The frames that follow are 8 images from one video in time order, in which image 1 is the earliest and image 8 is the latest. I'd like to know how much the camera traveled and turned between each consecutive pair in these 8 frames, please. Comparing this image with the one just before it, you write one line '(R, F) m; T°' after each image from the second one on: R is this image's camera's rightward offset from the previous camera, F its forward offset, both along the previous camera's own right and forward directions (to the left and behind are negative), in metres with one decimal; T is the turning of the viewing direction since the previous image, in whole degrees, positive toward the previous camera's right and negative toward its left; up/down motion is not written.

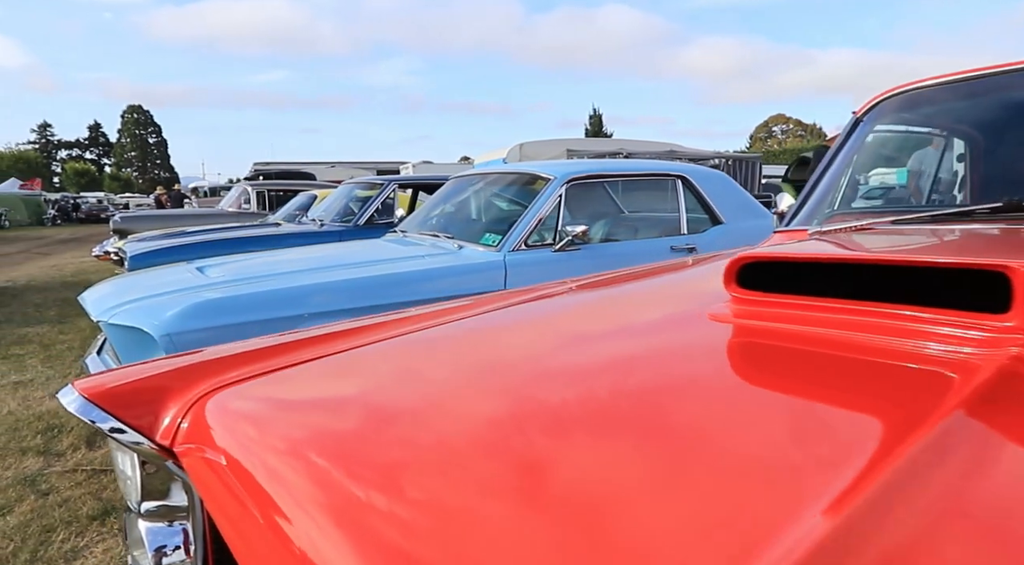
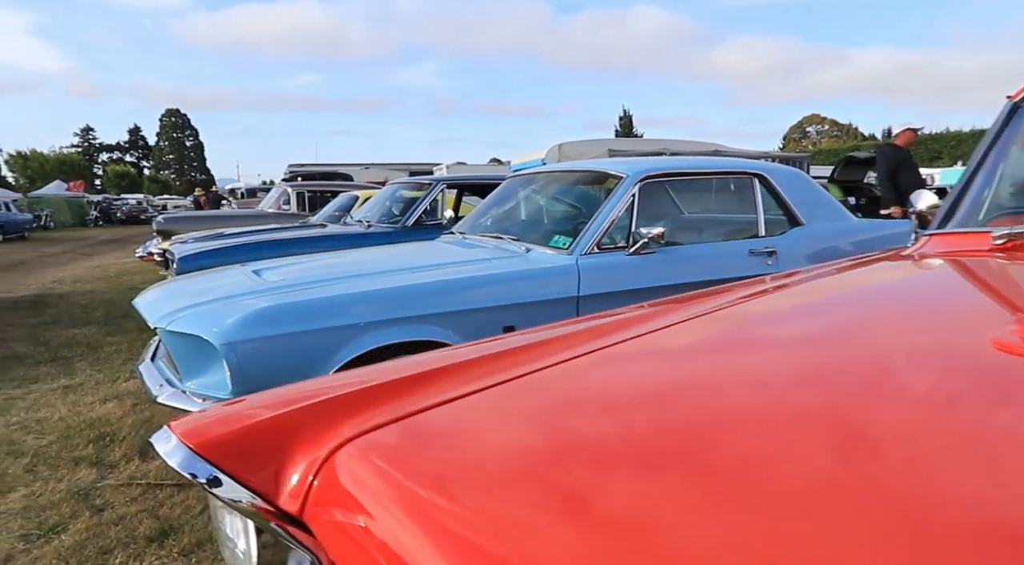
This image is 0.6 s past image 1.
(-0.2, +0.2) m; -2°
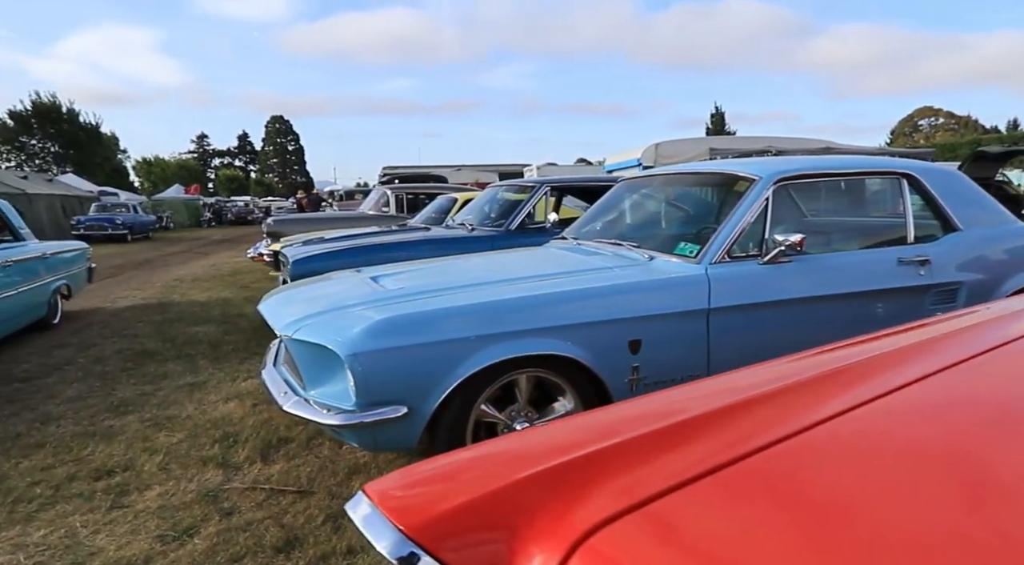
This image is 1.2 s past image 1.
(-0.2, +0.1) m; -7°
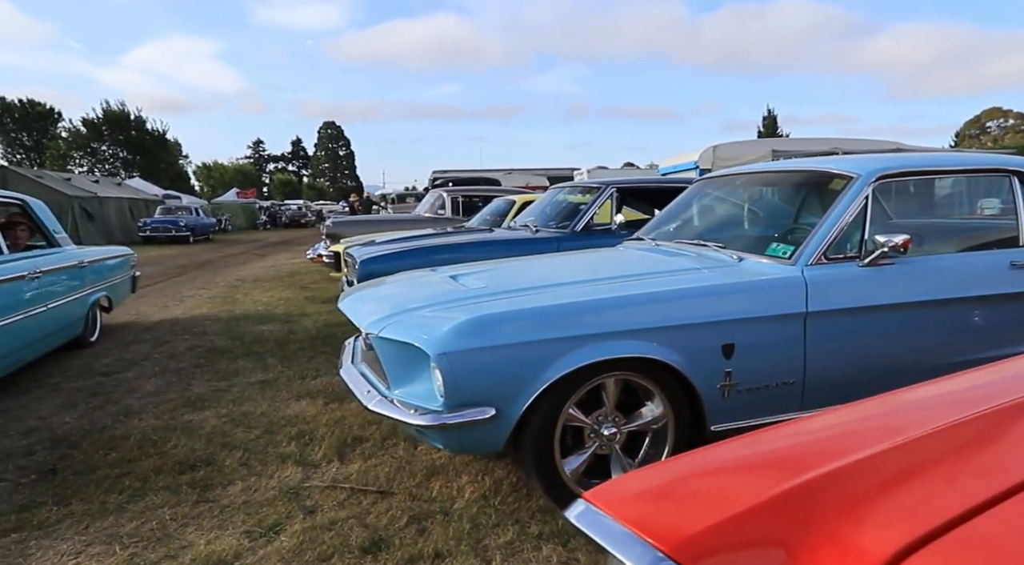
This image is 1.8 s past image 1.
(-0.2, +0.1) m; -4°
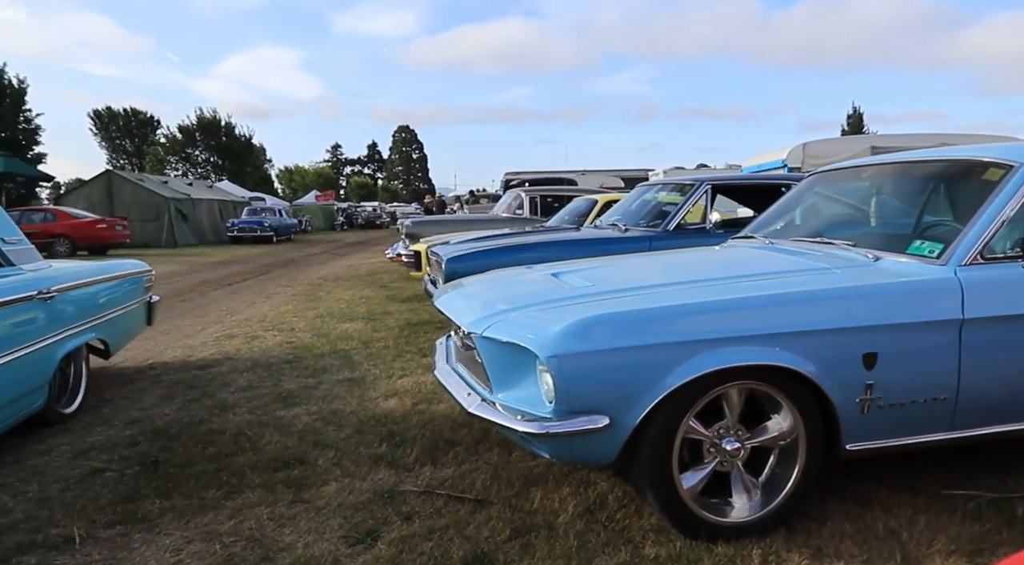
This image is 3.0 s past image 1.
(-0.2, +0.2) m; -6°
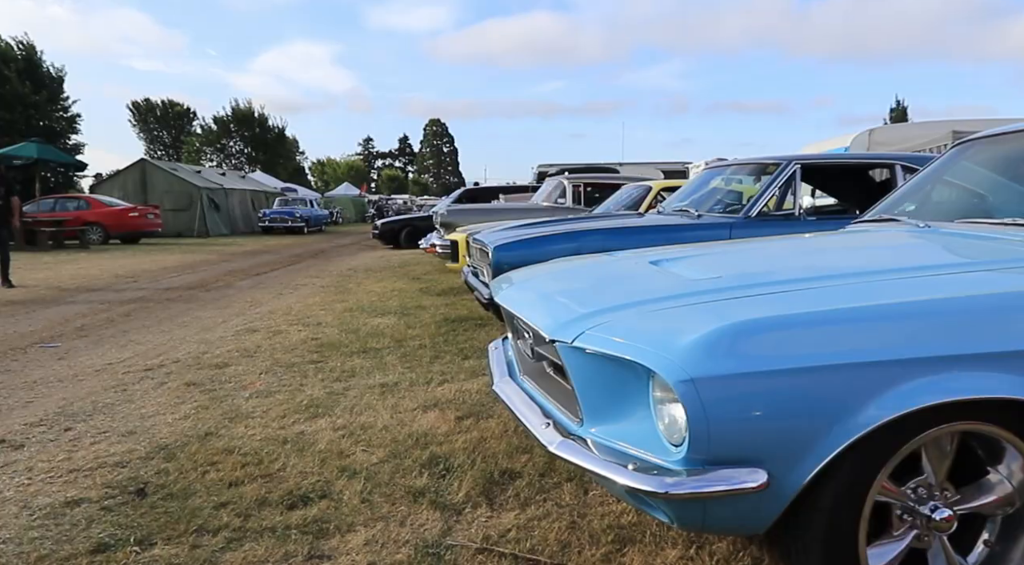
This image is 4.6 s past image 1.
(-0.2, +0.7) m; -2°
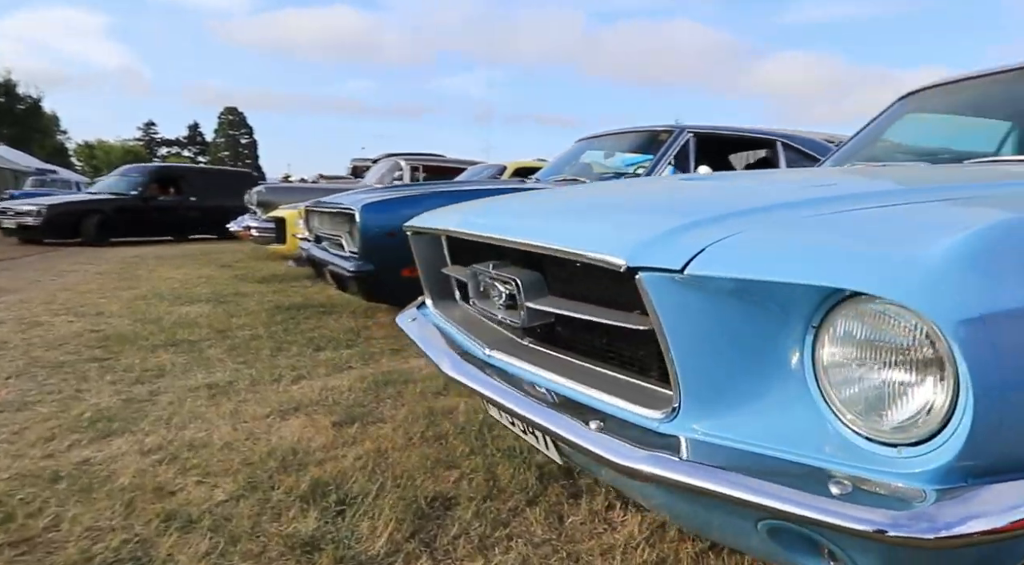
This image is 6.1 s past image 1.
(-0.4, +0.9) m; +16°
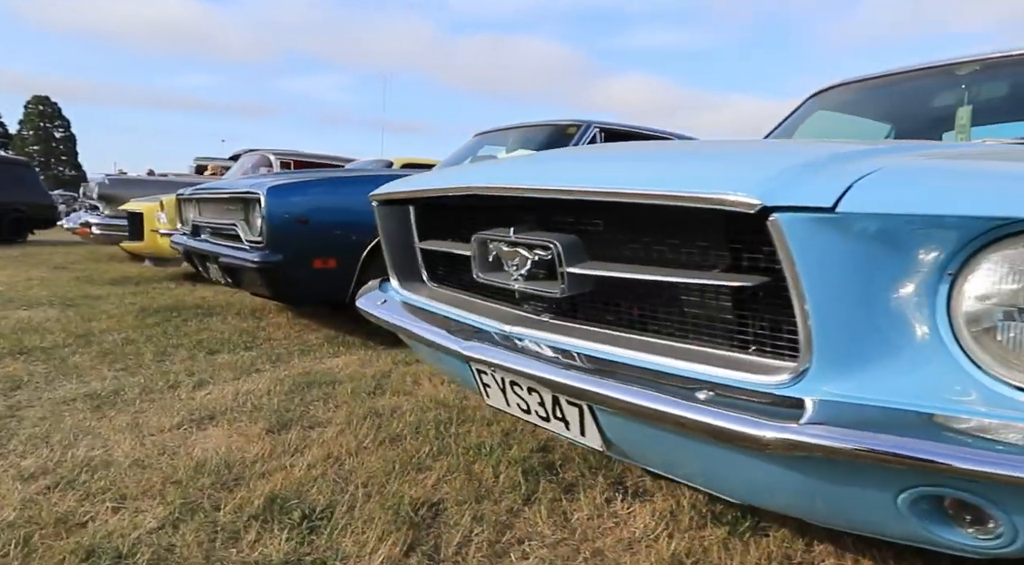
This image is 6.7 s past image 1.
(-0.4, +0.2) m; +12°
